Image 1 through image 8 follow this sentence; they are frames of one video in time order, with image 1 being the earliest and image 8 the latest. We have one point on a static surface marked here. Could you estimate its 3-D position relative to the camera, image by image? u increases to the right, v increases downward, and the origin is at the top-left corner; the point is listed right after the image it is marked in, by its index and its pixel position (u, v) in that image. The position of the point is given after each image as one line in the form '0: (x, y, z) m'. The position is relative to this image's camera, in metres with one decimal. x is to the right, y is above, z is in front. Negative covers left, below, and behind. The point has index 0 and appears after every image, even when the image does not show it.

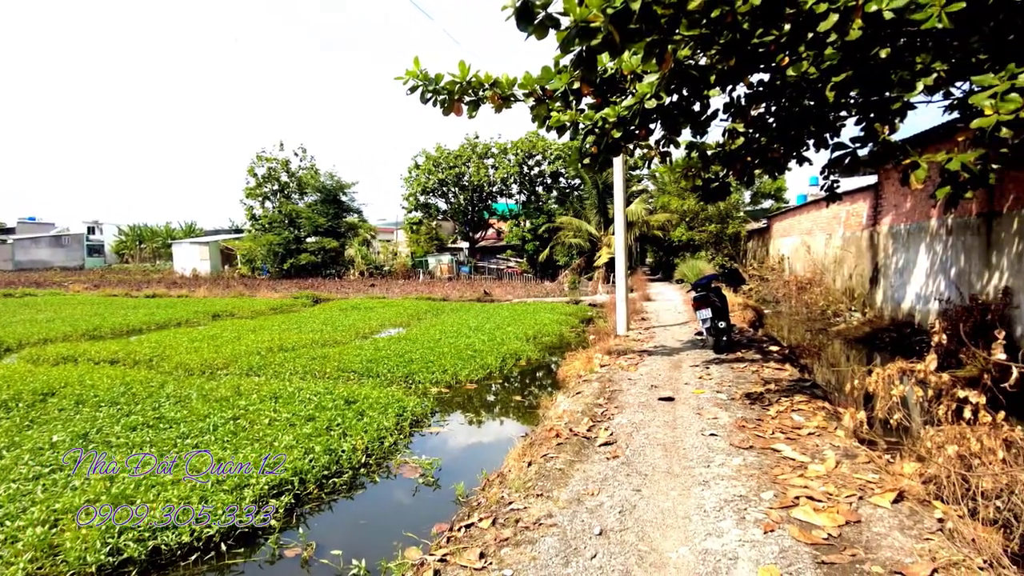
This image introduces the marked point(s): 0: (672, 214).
0: (+4.2, +1.9, +17.5) m
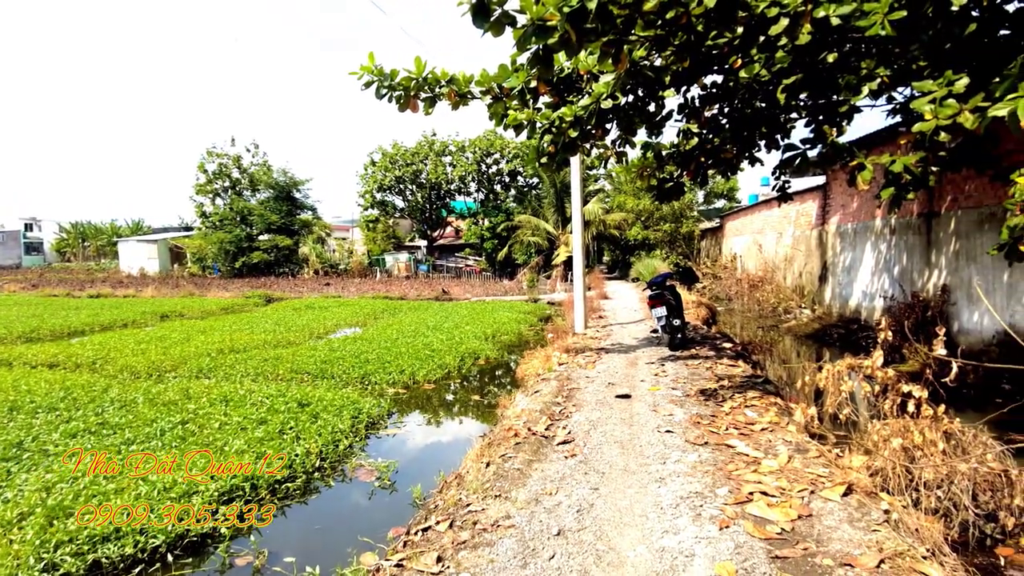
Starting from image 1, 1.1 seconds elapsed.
0: (+3.1, +2.0, +17.7) m
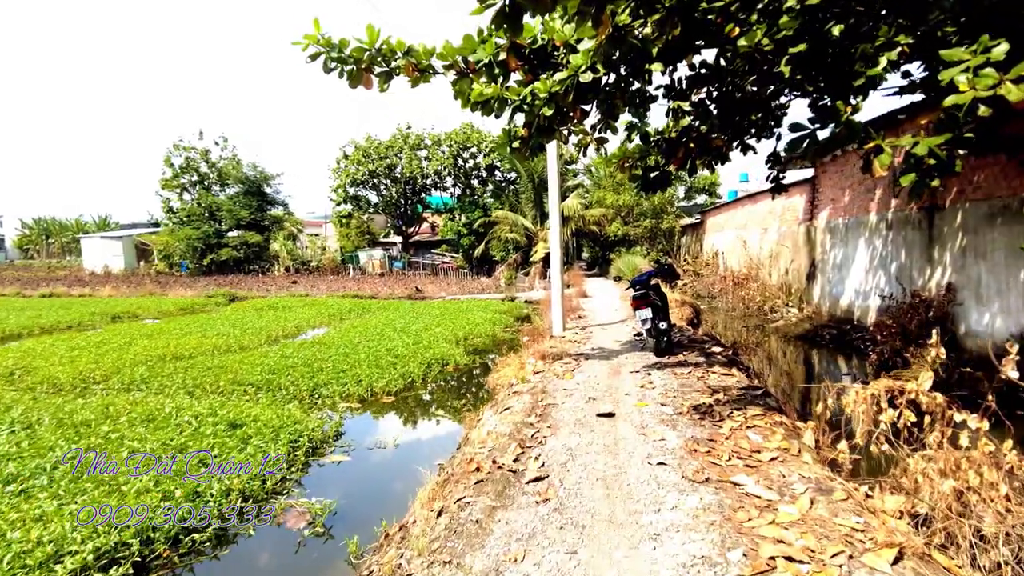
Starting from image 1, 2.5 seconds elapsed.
0: (+2.5, +2.1, +17.2) m
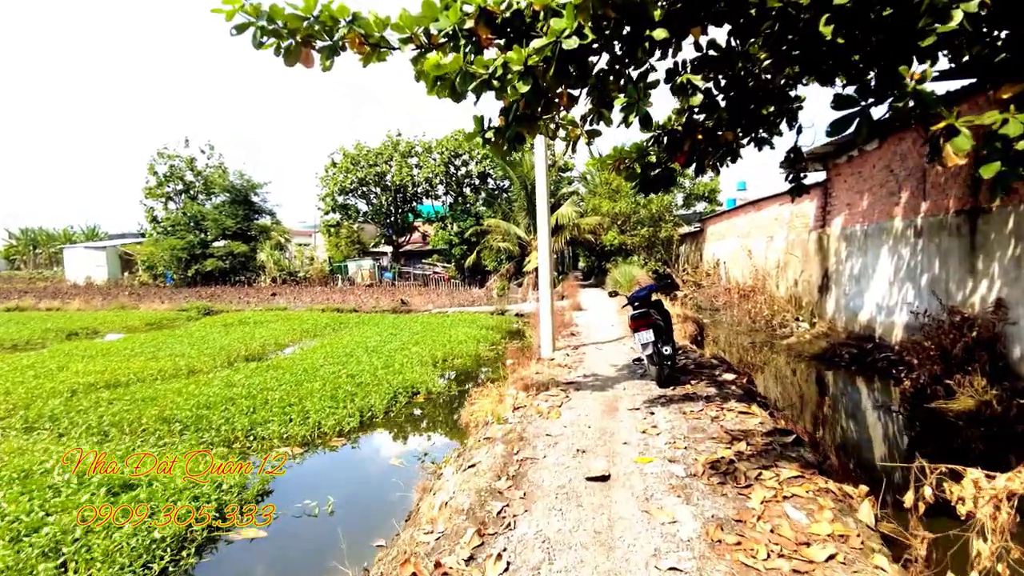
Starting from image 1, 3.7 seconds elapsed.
0: (+2.3, +1.8, +16.4) m
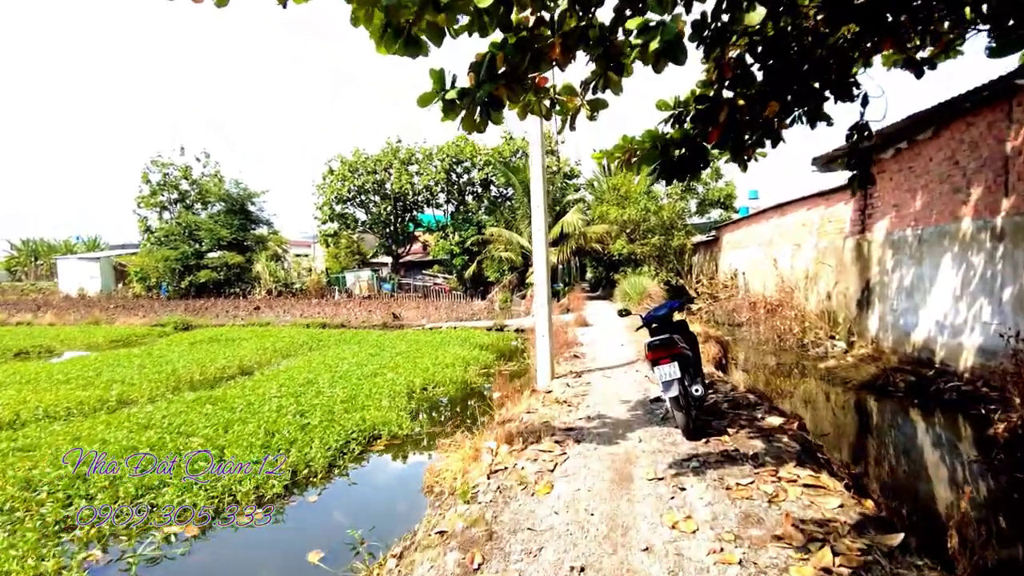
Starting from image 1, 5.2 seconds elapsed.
0: (+2.3, +1.5, +15.3) m
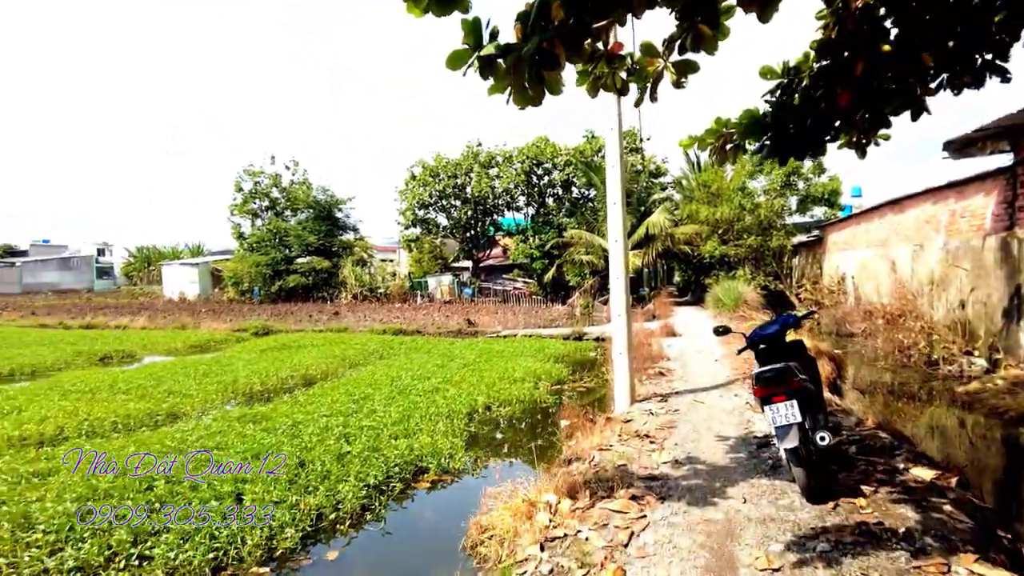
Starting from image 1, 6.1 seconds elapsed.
0: (+4.1, +1.4, +14.2) m
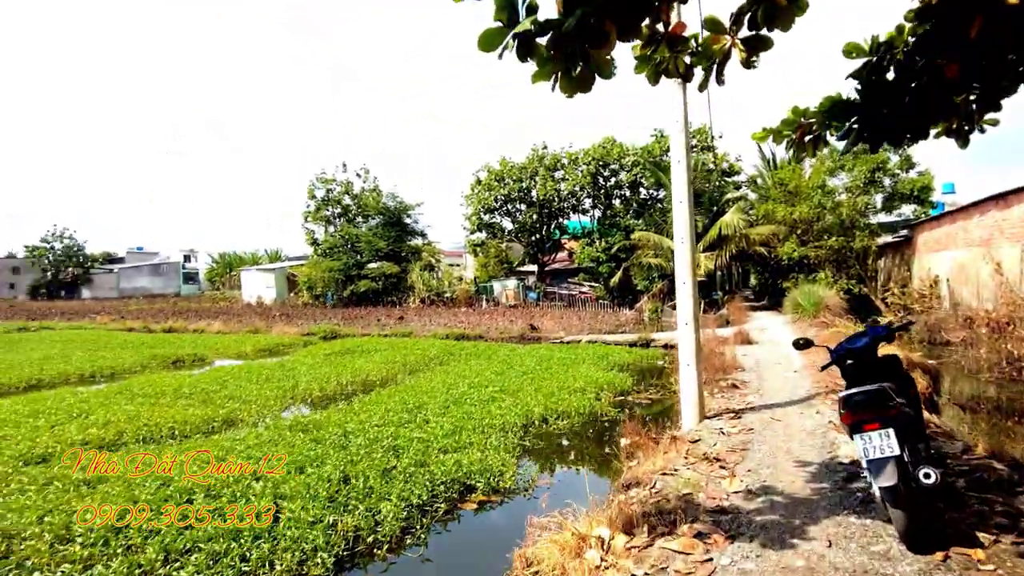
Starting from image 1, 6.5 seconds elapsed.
0: (+5.4, +1.3, +13.4) m
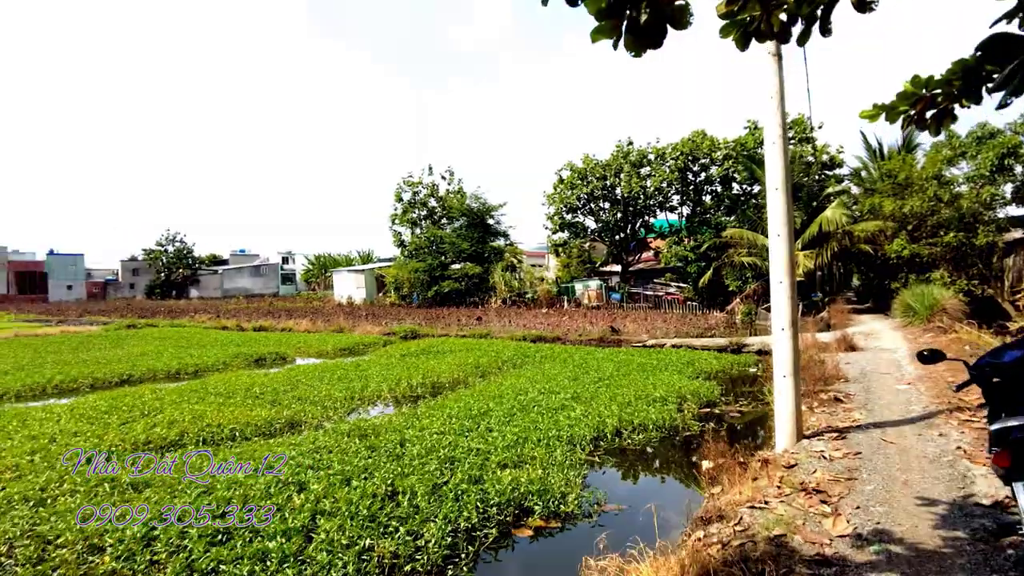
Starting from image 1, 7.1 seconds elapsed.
0: (+6.9, +1.3, +12.2) m
